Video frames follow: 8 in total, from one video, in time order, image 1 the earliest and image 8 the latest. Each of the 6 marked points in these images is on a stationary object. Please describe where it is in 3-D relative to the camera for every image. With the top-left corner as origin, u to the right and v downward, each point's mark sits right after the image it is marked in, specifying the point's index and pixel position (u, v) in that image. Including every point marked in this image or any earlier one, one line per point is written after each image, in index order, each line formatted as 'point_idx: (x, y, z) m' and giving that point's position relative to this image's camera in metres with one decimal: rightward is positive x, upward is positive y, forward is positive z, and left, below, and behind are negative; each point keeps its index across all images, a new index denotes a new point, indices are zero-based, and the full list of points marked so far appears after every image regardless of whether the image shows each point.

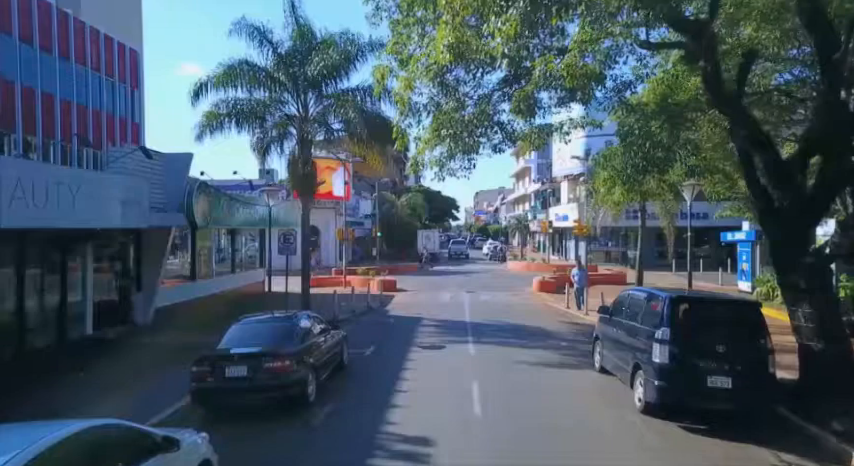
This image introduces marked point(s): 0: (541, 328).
0: (+3.7, -3.1, +19.2) m
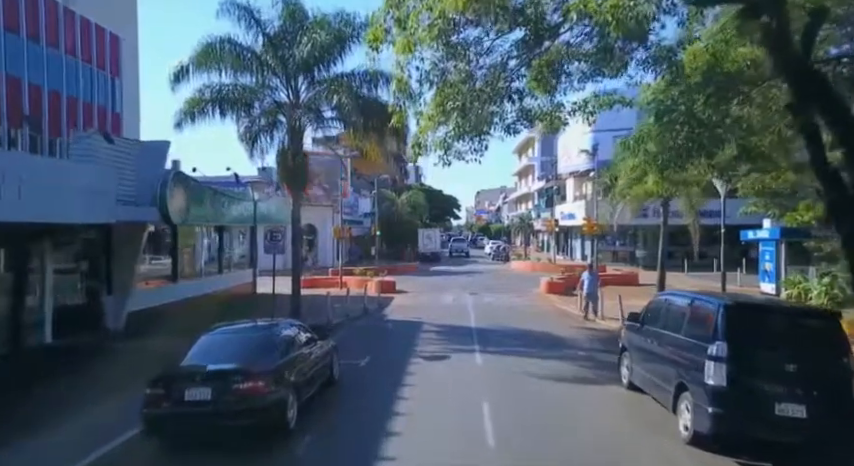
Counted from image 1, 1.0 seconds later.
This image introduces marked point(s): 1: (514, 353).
0: (+3.8, -3.0, +17.4) m
1: (+2.2, -3.0, +14.8) m
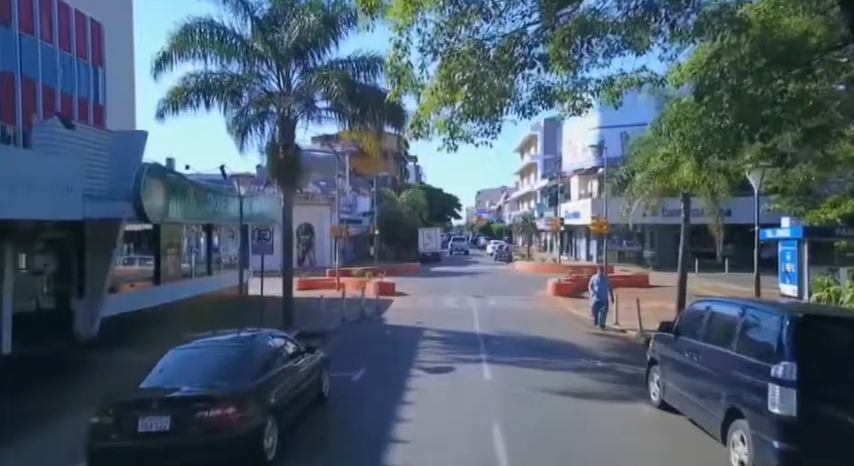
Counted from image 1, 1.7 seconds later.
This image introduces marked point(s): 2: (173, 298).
0: (+3.8, -3.0, +16.0) m
1: (+2.2, -3.0, +13.4) m
2: (-8.4, -2.2, +19.5) m
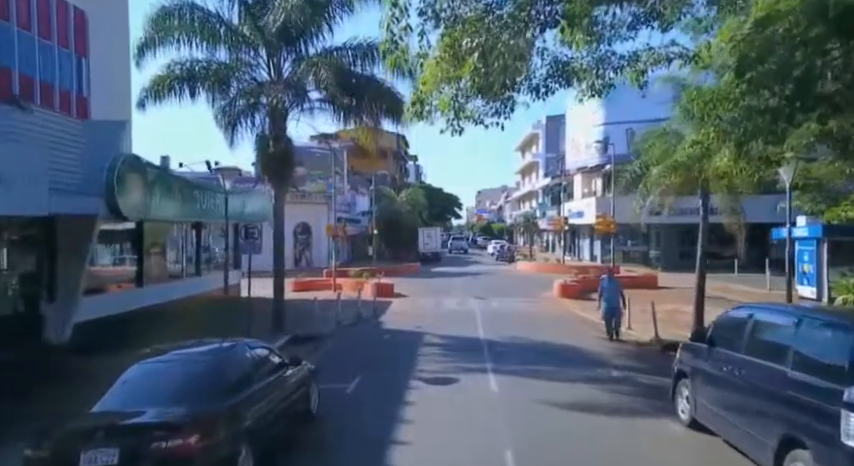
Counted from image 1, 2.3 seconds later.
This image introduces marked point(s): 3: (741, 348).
0: (+3.8, -2.9, +14.9) m
1: (+2.3, -3.0, +12.3) m
2: (-8.4, -2.1, +18.4) m
3: (+4.1, -1.5, +7.8) m
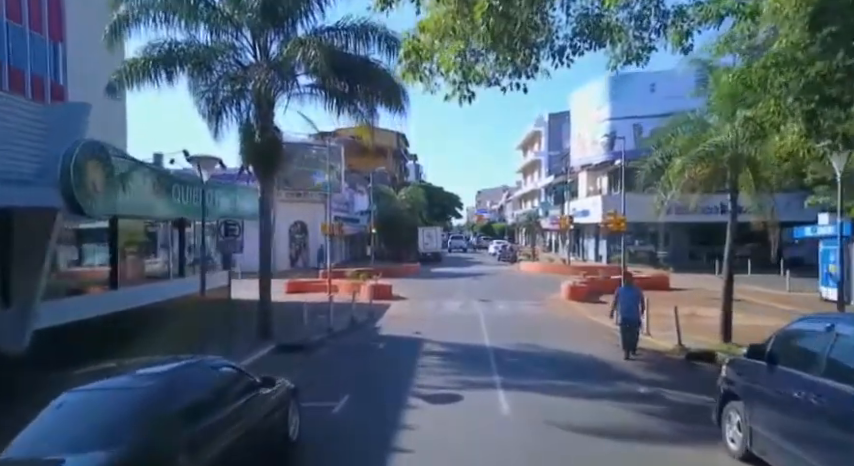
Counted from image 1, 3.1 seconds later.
0: (+3.8, -2.9, +13.4) m
1: (+2.3, -2.9, +10.8) m
2: (-8.4, -2.0, +16.9) m
3: (+4.1, -1.4, +6.3) m
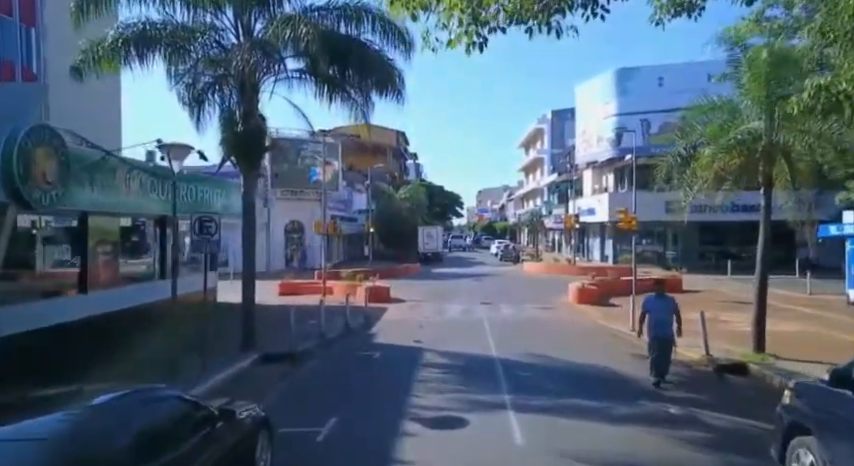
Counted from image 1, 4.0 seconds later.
0: (+3.8, -2.8, +12.0) m
1: (+2.2, -2.8, +9.4) m
2: (-8.4, -2.0, +15.5) m
3: (+4.1, -1.4, +4.9) m
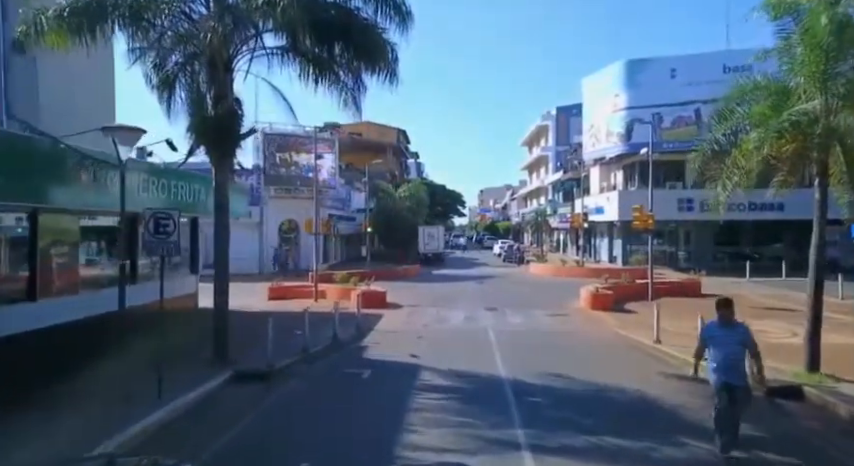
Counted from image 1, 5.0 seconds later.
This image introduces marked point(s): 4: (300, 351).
0: (+3.8, -2.8, +10.1) m
1: (+2.2, -2.8, +7.5) m
2: (-8.5, -2.0, +13.6) m
3: (+4.0, -1.4, +3.0) m
4: (-2.9, -2.7, +13.7) m
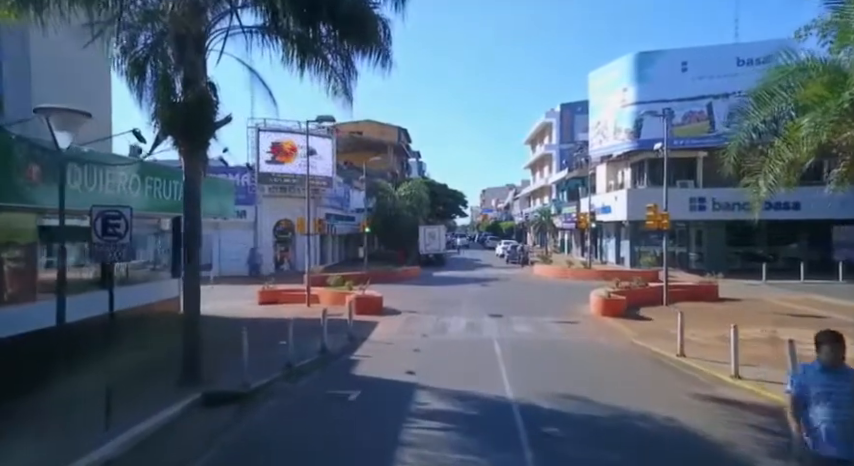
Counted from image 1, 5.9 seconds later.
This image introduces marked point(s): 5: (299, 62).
0: (+3.7, -2.8, +8.6) m
1: (+2.1, -2.9, +6.1) m
2: (-8.5, -2.0, +12.2) m
3: (+3.9, -1.4, +1.5) m
4: (-3.0, -2.7, +12.2) m
5: (-2.6, +3.5, +11.7) m
